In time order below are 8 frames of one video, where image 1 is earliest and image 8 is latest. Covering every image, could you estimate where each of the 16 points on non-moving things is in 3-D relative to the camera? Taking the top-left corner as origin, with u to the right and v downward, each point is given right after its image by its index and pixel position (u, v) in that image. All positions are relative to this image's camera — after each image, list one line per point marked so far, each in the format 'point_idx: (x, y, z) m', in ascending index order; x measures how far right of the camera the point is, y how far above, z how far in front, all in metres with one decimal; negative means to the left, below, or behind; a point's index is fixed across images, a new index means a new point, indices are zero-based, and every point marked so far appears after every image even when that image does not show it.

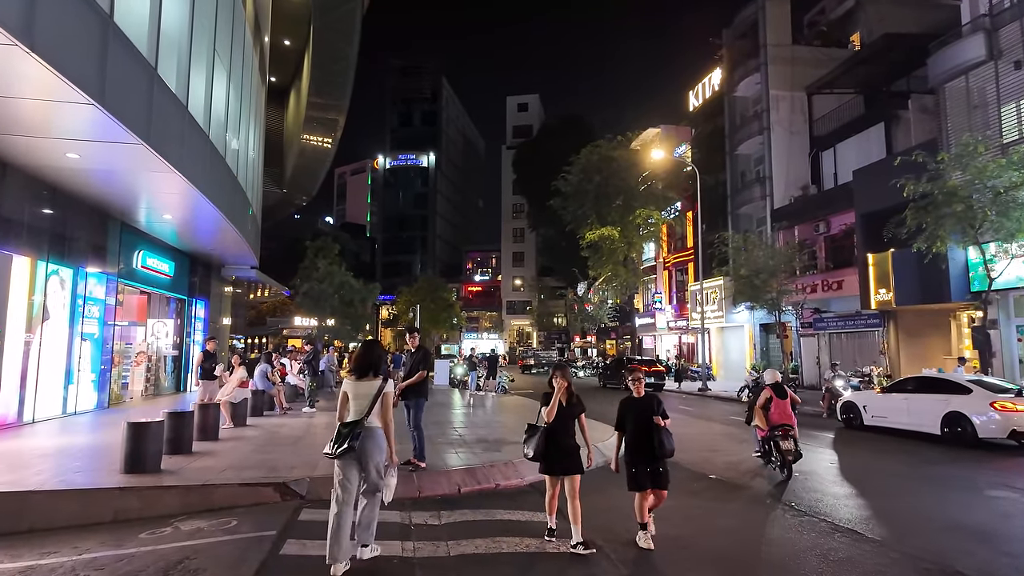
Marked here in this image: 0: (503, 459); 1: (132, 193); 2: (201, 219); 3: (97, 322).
0: (-0.1, -2.5, +8.6) m
1: (-8.6, +2.2, +13.7) m
2: (-8.6, +1.9, +16.6) m
3: (-10.7, -0.9, +15.3) m
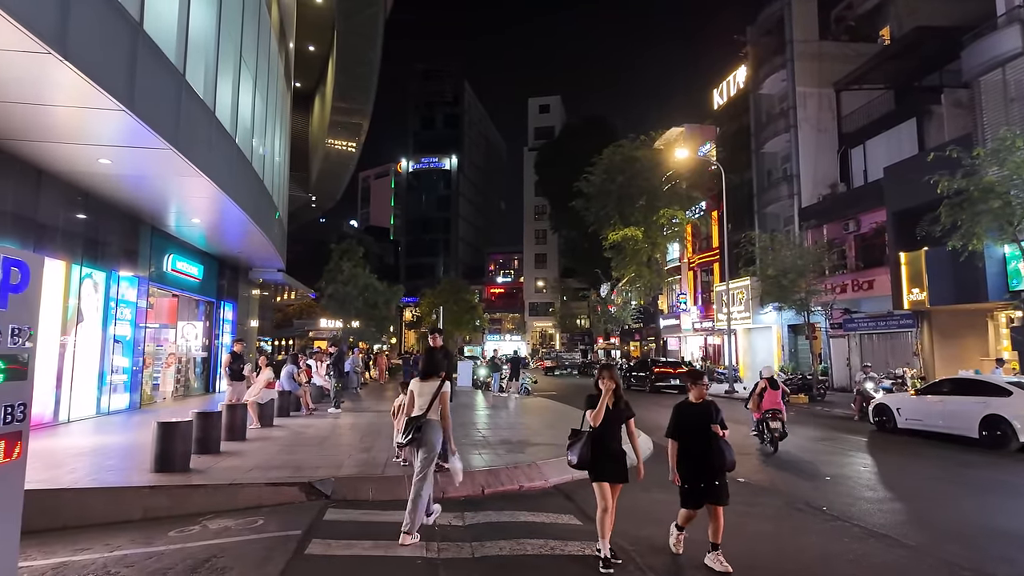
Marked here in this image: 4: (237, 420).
0: (+0.2, -2.5, +8.5) m
1: (-8.1, +2.1, +13.9) m
2: (-7.9, +1.9, +16.9) m
3: (-10.1, -0.9, +15.6) m
4: (-4.7, -2.3, +10.2) m
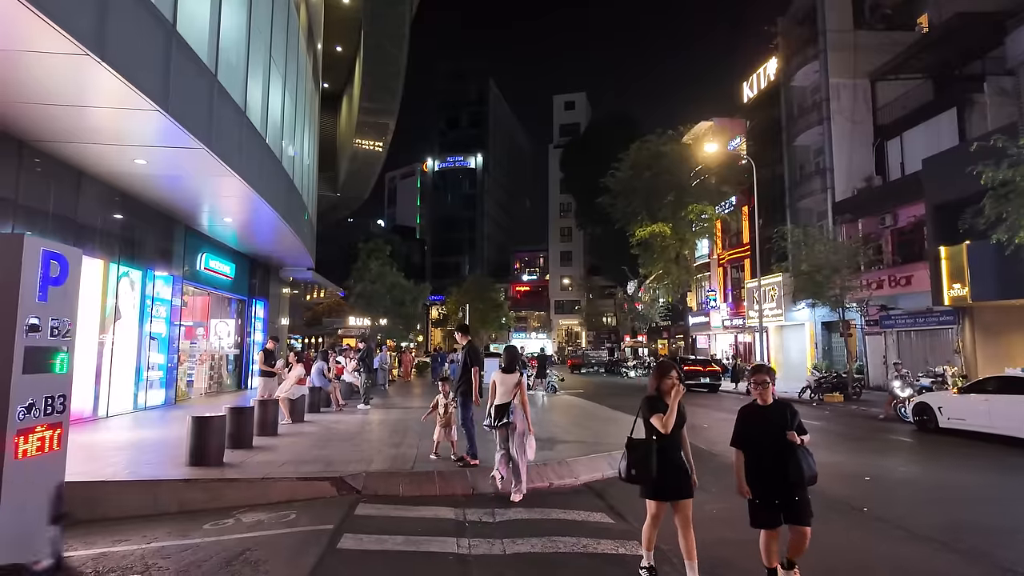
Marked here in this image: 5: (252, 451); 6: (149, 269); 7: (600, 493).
0: (+0.6, -2.4, +8.4) m
1: (-7.5, +2.2, +14.2) m
2: (-7.2, +1.9, +17.1) m
3: (-9.3, -0.9, +16.0) m
4: (-4.2, -2.2, +10.4) m
5: (-3.8, -2.4, +8.7) m
6: (-9.2, +0.5, +15.1) m
7: (+1.1, -2.6, +7.6) m
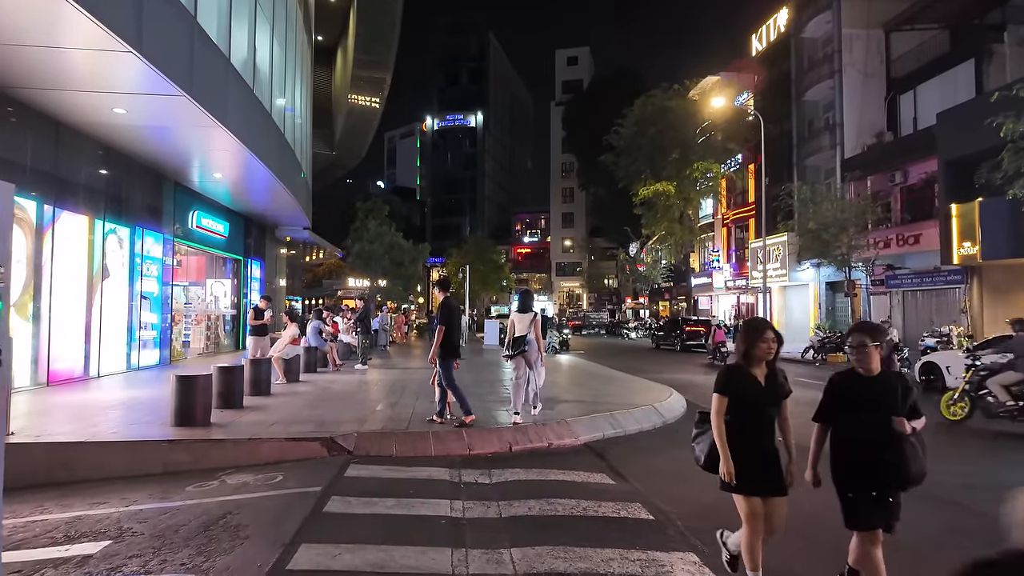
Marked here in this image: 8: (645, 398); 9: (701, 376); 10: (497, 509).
0: (+0.6, -1.8, +8.2) m
1: (-7.5, +3.1, +13.6) m
2: (-7.2, +3.1, +16.6) m
3: (-9.3, +0.2, +15.6) m
4: (-4.2, -1.5, +10.1) m
5: (-3.8, -1.8, +8.5) m
6: (-9.2, +1.5, +14.6) m
7: (+1.1, -2.1, +7.4) m
8: (+2.4, -2.0, +10.9) m
9: (+6.0, -2.8, +19.1) m
10: (-0.1, -1.9, +5.1) m
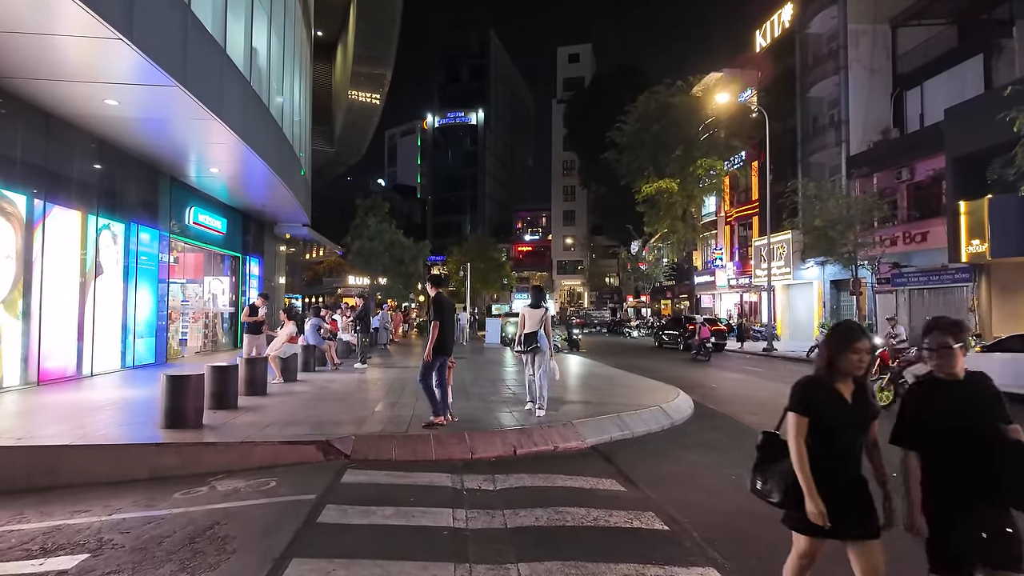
0: (+0.6, -1.8, +7.9) m
1: (-7.4, +3.2, +13.3) m
2: (-7.1, +3.2, +16.3) m
3: (-9.3, +0.3, +15.3) m
4: (-4.2, -1.4, +9.8) m
5: (-3.8, -1.7, +8.2) m
6: (-9.1, +1.6, +14.3) m
7: (+1.1, -2.0, +7.1) m
8: (+2.5, -2.0, +10.6) m
9: (+6.1, -2.7, +18.8) m
10: (-0.1, -1.9, +4.8) m
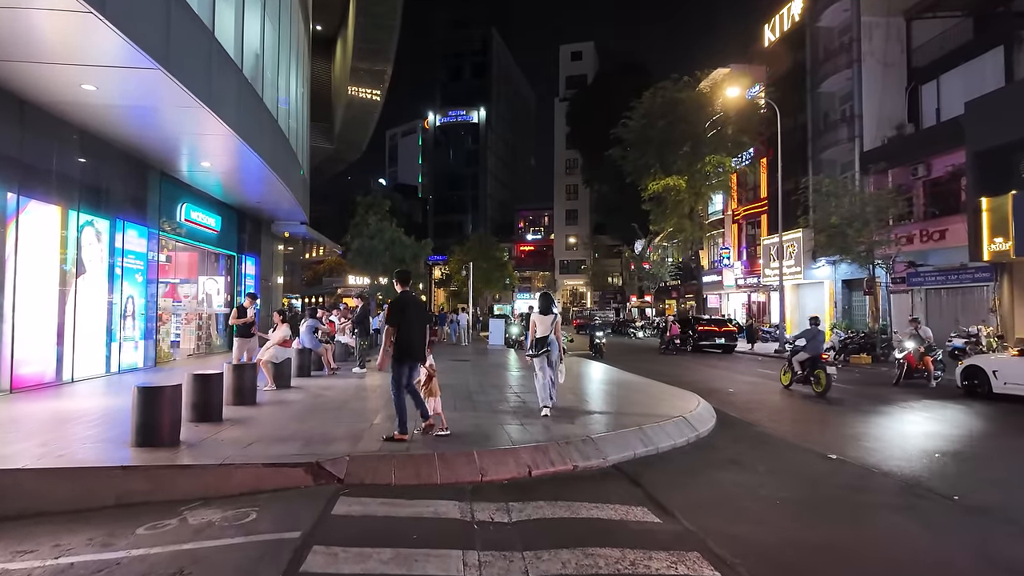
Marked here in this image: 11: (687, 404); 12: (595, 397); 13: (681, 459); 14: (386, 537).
0: (+0.8, -1.8, +7.1) m
1: (-7.3, +3.2, +12.6) m
2: (-6.9, +3.1, +15.5) m
3: (-9.1, +0.3, +14.5) m
4: (-4.0, -1.4, +9.0) m
5: (-3.6, -1.7, +7.4) m
6: (-9.0, +1.6, +13.6) m
7: (+1.3, -2.0, +6.3) m
8: (+2.6, -2.0, +9.8) m
9: (+6.3, -2.7, +18.0) m
10: (+0.1, -1.9, +4.1) m
11: (+3.0, -2.0, +10.3) m
12: (+1.5, -1.9, +10.5) m
13: (+2.1, -2.1, +7.3) m
14: (-0.9, -1.8, +4.4) m
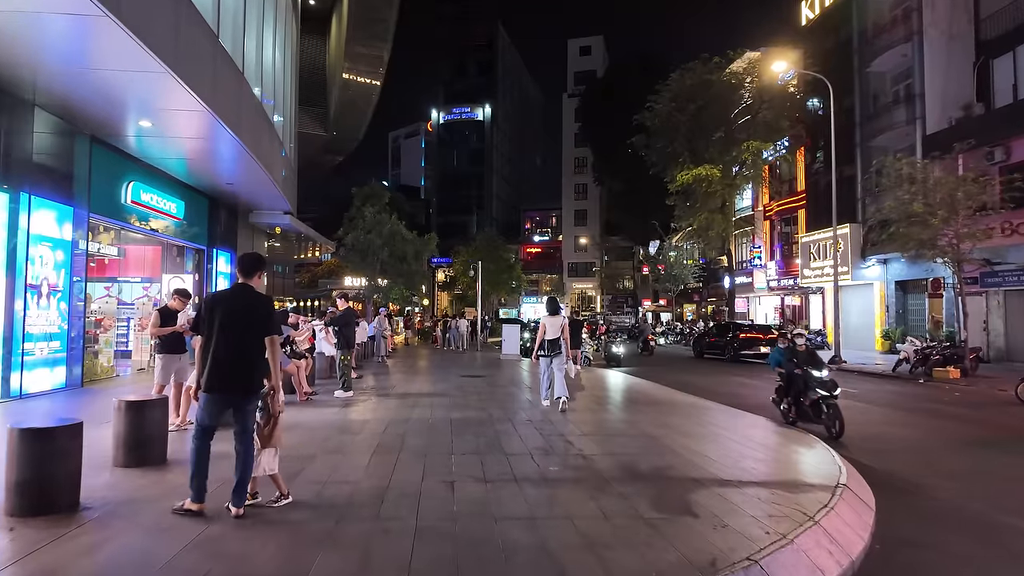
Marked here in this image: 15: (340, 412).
0: (+1.3, -1.7, +3.8) m
1: (-6.7, +3.3, +9.3) m
2: (-6.3, +3.2, +12.3) m
3: (-8.5, +0.3, +11.3) m
4: (-3.5, -1.3, +5.7) m
5: (-3.1, -1.6, +4.1) m
6: (-8.4, +1.6, +10.3) m
7: (+1.8, -1.9, +3.0) m
8: (+3.2, -1.9, +6.5) m
9: (+6.9, -2.7, +14.6) m
10: (+0.6, -1.8, +0.7) m
11: (+3.6, -1.9, +7.0) m
12: (+2.0, -1.8, +7.2) m
13: (+2.6, -2.0, +4.0) m
14: (-0.4, -1.7, +1.1) m
15: (-2.6, -1.9, +8.8) m
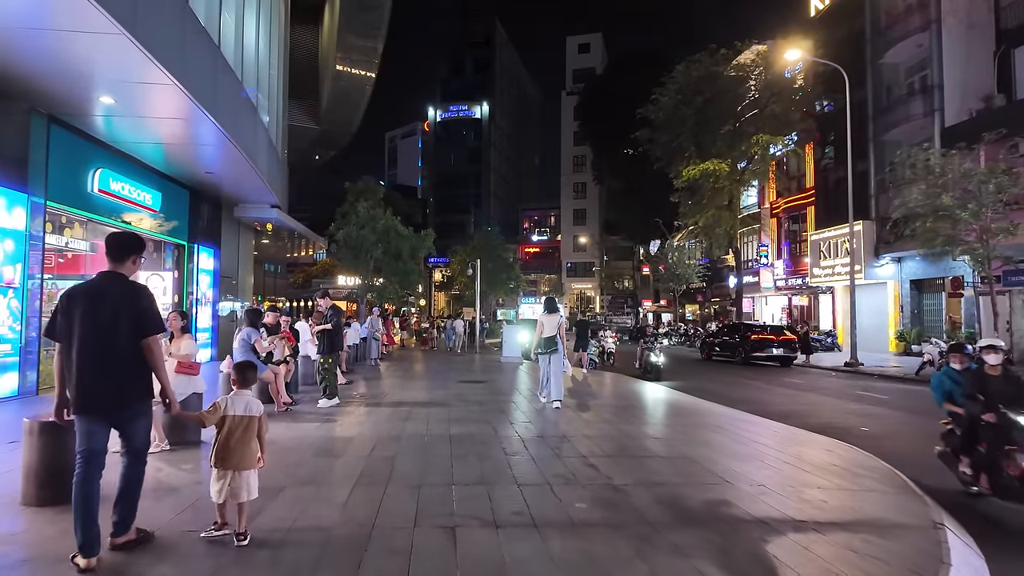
0: (+1.5, -1.6, +2.6) m
1: (-6.6, +3.3, +8.2) m
2: (-6.3, +3.2, +11.1) m
3: (-8.4, +0.4, +10.1) m
4: (-3.3, -1.3, +4.6) m
5: (-3.0, -1.5, +3.0) m
6: (-8.3, +1.7, +9.1) m
7: (+2.0, -1.8, +1.9) m
8: (+3.3, -1.8, +5.3) m
9: (+6.9, -2.7, +13.5) m
10: (+0.8, -1.7, -0.4) m
11: (+3.7, -1.9, +5.9) m
12: (+2.1, -1.8, +6.1) m
13: (+2.8, -1.9, +2.9) m
14: (-0.2, -1.7, 0.0) m
15: (-2.5, -1.8, +7.7) m
